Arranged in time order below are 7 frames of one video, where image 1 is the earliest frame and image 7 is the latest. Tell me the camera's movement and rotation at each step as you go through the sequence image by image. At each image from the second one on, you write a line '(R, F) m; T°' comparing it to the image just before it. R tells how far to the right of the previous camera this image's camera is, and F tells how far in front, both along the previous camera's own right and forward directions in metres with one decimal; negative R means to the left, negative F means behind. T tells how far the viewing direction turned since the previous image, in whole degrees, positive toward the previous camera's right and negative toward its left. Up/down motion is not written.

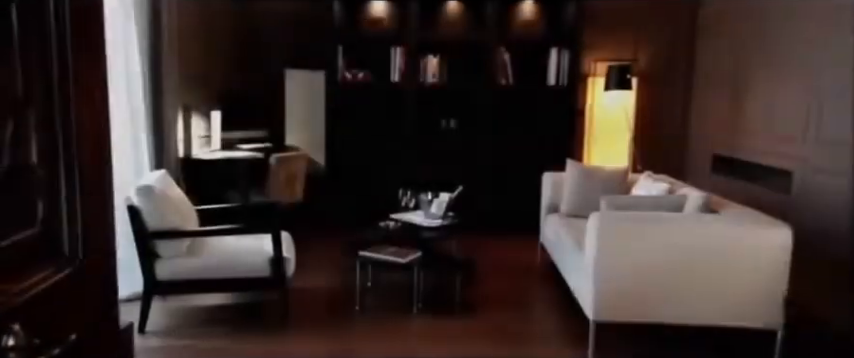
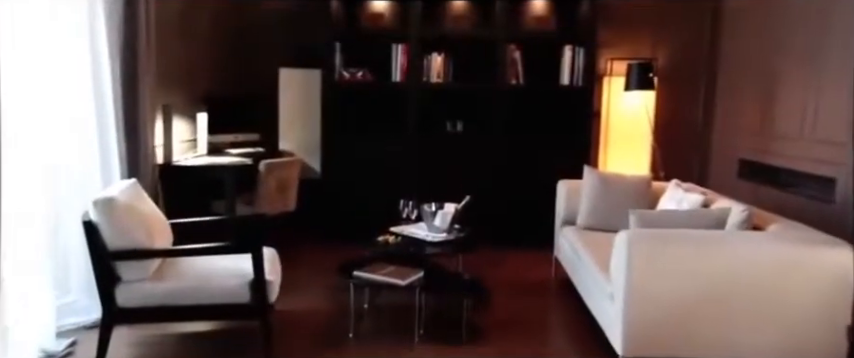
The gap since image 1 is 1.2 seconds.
(0.0, +0.4) m; 0°
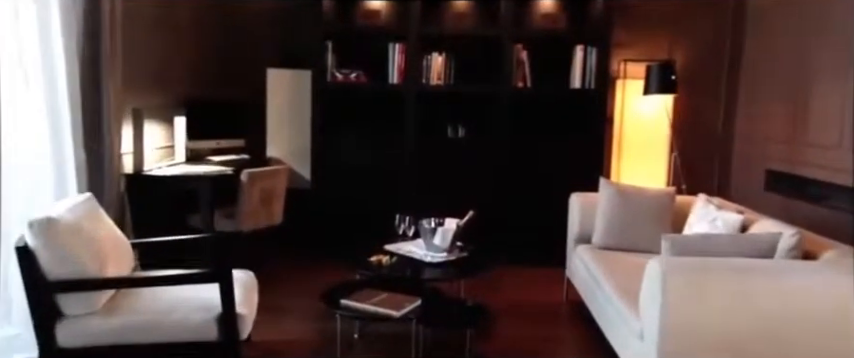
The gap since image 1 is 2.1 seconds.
(0.0, +0.4) m; 0°
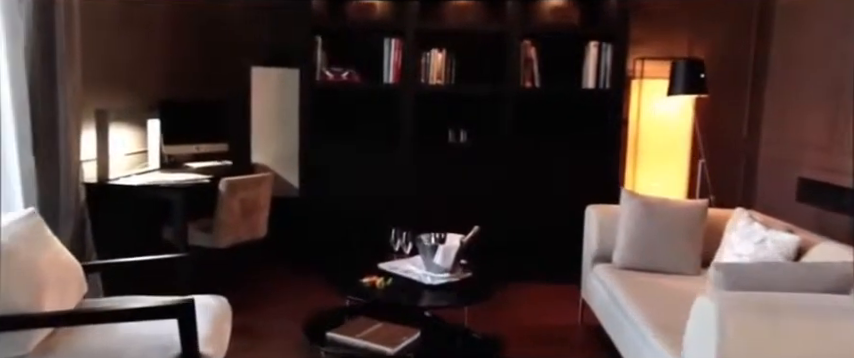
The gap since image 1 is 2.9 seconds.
(0.0, +0.4) m; 0°
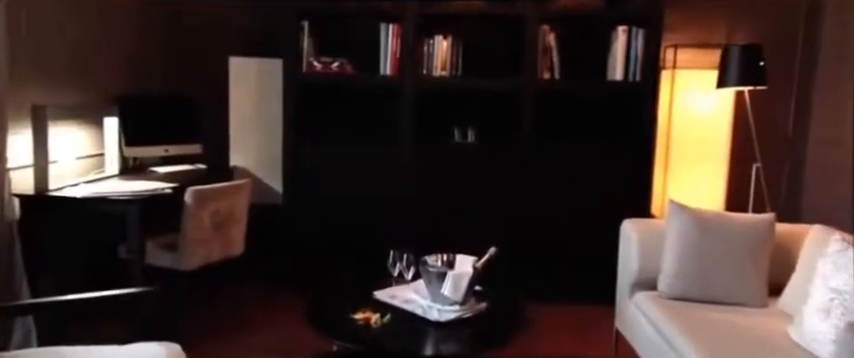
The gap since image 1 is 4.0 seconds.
(0.0, +0.5) m; 0°
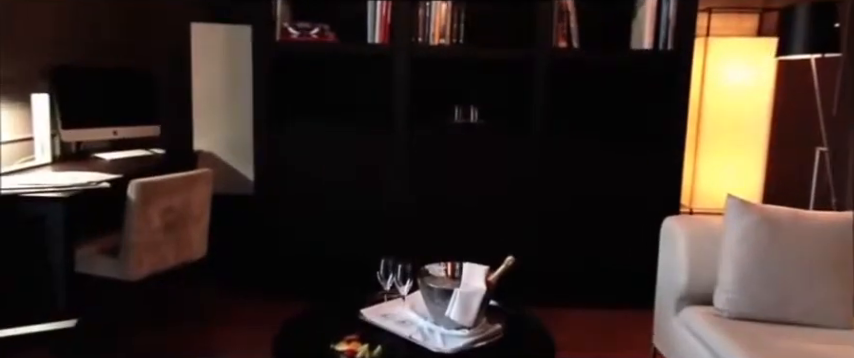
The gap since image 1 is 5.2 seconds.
(0.0, +0.5) m; +1°
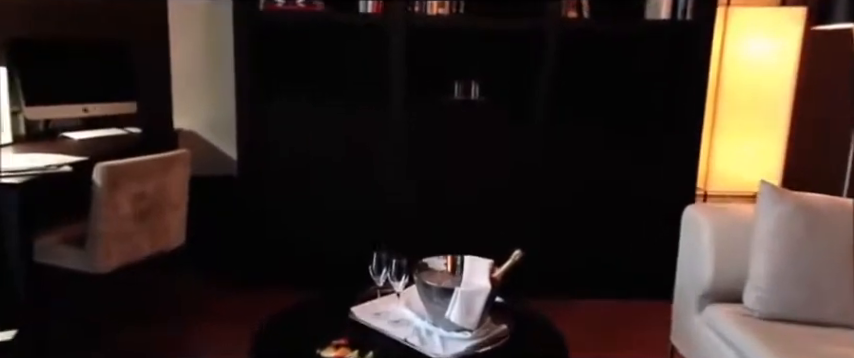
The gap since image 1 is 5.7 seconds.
(0.0, +0.2) m; 0°
